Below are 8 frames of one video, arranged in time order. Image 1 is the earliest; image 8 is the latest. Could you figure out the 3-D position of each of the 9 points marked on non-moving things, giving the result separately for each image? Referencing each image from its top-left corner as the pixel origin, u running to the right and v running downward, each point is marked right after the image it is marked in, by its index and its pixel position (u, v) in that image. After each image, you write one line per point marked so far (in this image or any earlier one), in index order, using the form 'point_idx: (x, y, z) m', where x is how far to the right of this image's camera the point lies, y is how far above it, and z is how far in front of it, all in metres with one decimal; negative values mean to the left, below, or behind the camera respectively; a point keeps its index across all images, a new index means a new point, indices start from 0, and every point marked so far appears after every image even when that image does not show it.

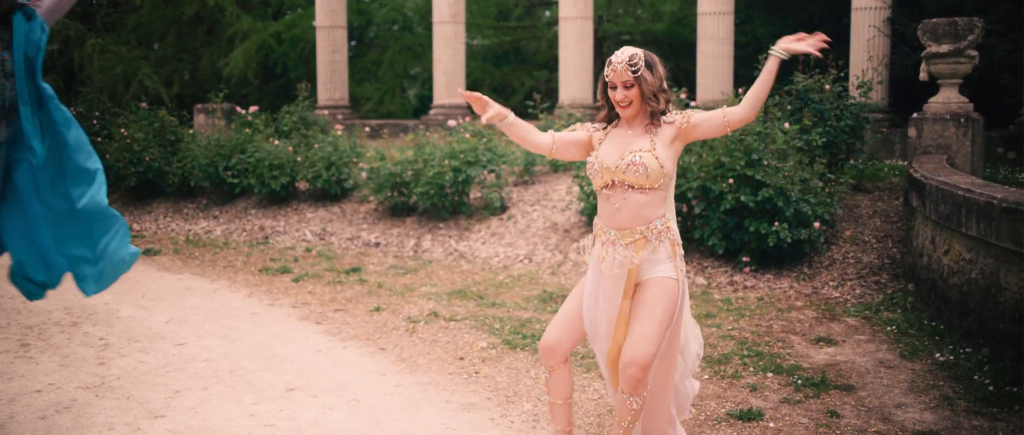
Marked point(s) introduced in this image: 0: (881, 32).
0: (+4.4, +2.2, +13.5) m
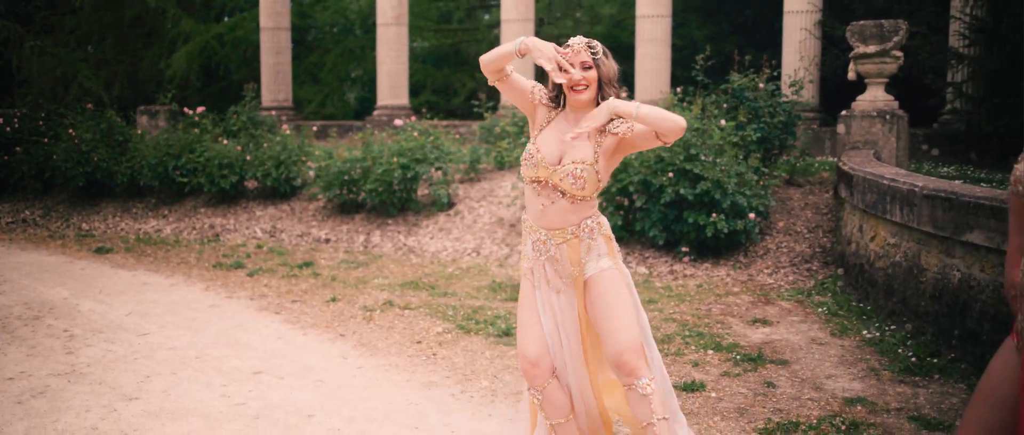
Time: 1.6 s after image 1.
0: (+3.8, +2.3, +14.1) m
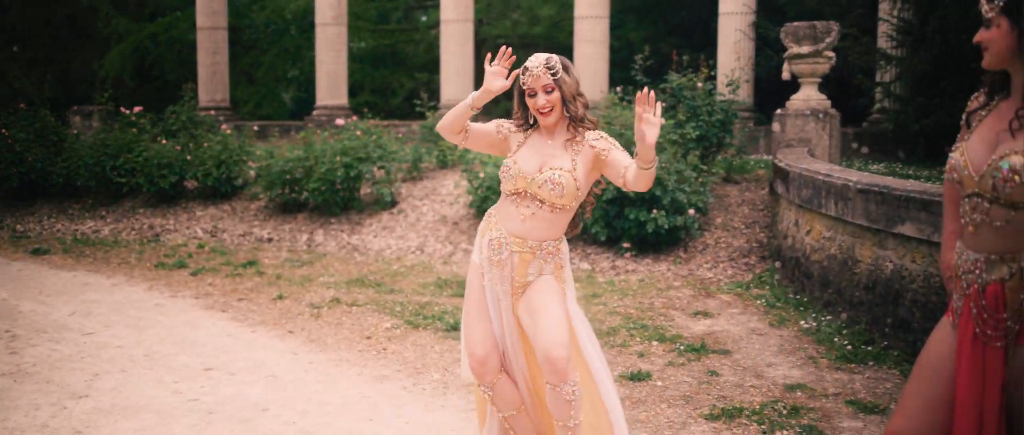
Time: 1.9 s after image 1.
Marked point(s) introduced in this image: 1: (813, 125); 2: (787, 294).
0: (+3.0, +2.4, +14.4) m
1: (+2.9, +0.9, +10.9) m
2: (+2.0, -0.6, +8.3) m
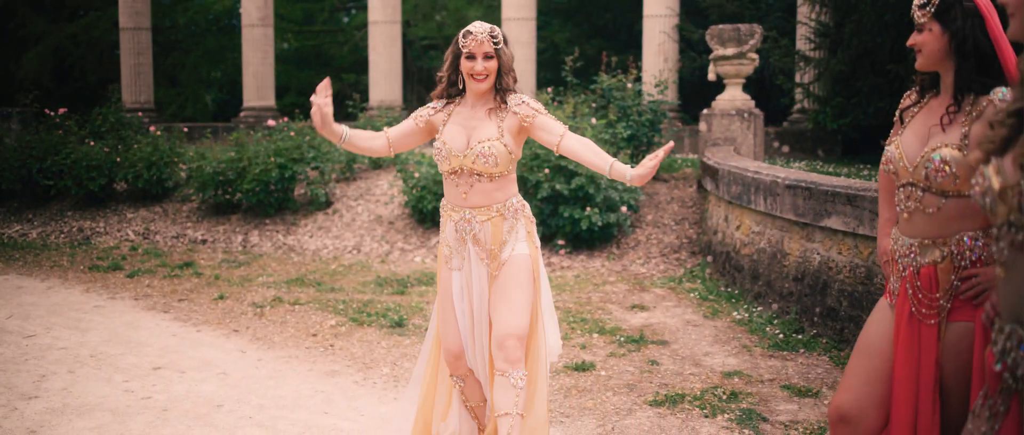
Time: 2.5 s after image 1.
0: (+2.1, +2.4, +14.8) m
1: (+2.3, +0.9, +11.3) m
2: (+1.6, -0.5, +8.6) m
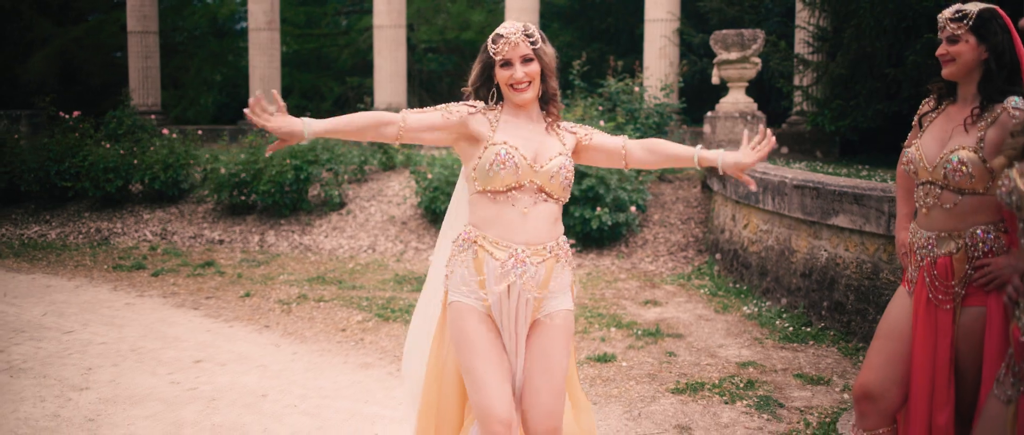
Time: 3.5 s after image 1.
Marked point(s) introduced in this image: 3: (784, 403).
0: (+2.1, +2.4, +15.1) m
1: (+2.4, +1.0, +11.6) m
2: (+1.7, -0.5, +8.9) m
3: (+1.4, -0.9, +5.7) m
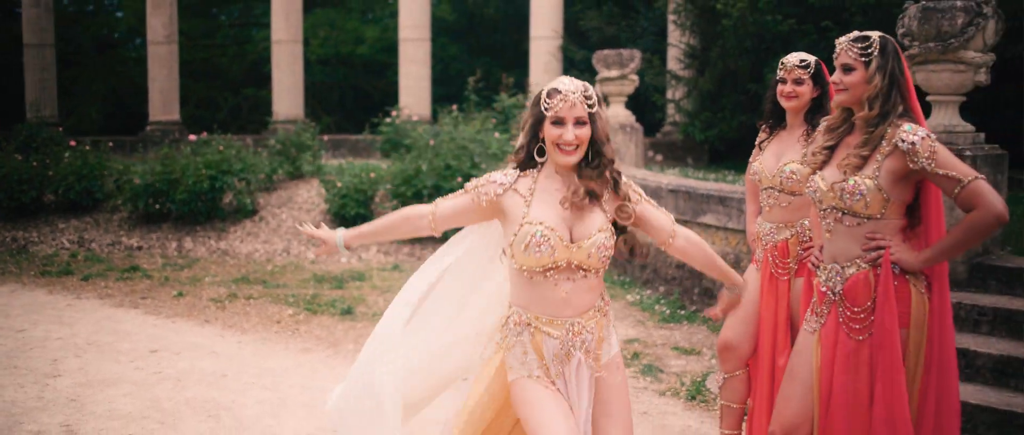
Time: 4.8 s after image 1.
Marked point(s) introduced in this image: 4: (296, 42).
0: (+0.6, +2.3, +16.4) m
1: (+1.3, +0.9, +12.9) m
2: (+0.9, -0.5, +10.2) m
3: (+0.9, -0.9, +6.9) m
4: (-3.5, +2.9, +18.4) m
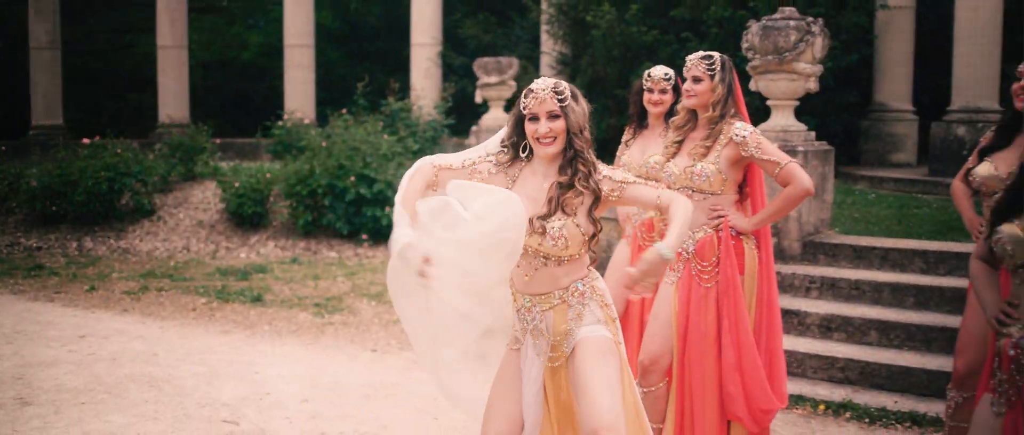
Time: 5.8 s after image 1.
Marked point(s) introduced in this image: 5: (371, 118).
0: (-1.2, +2.4, +17.3) m
1: (-0.1, +1.0, +14.0) m
2: (-0.1, -0.5, +11.2) m
3: (+0.3, -0.9, +7.9) m
4: (-5.5, +2.9, +18.8) m
5: (-1.8, +1.3, +14.0) m
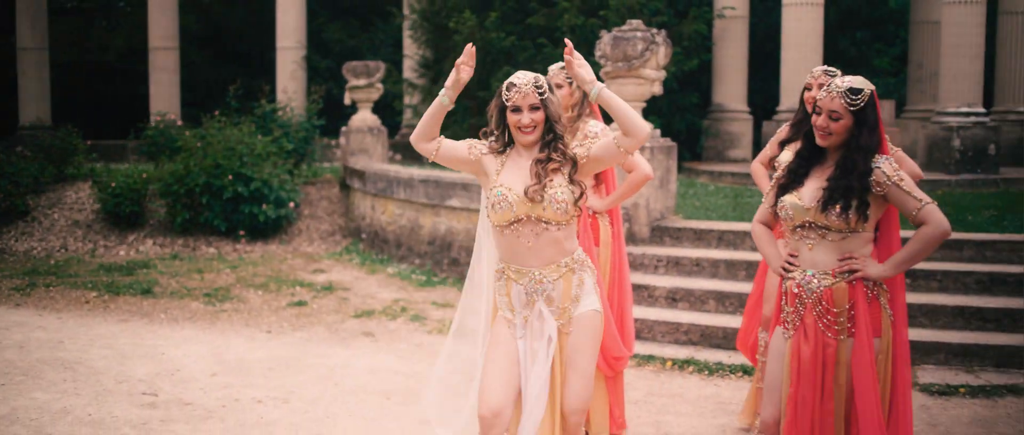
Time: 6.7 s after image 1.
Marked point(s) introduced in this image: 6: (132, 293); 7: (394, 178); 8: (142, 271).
0: (-3.4, +2.4, +17.9) m
1: (-1.8, +1.0, +14.7) m
2: (-1.5, -0.4, +12.0) m
3: (-0.6, -0.8, +8.8) m
4: (-7.9, +2.8, +18.8) m
5: (-3.5, +1.3, +14.6) m
6: (-3.4, -0.7, +10.2) m
7: (-1.2, +0.4, +11.5) m
8: (-3.8, -0.6, +11.5) m
